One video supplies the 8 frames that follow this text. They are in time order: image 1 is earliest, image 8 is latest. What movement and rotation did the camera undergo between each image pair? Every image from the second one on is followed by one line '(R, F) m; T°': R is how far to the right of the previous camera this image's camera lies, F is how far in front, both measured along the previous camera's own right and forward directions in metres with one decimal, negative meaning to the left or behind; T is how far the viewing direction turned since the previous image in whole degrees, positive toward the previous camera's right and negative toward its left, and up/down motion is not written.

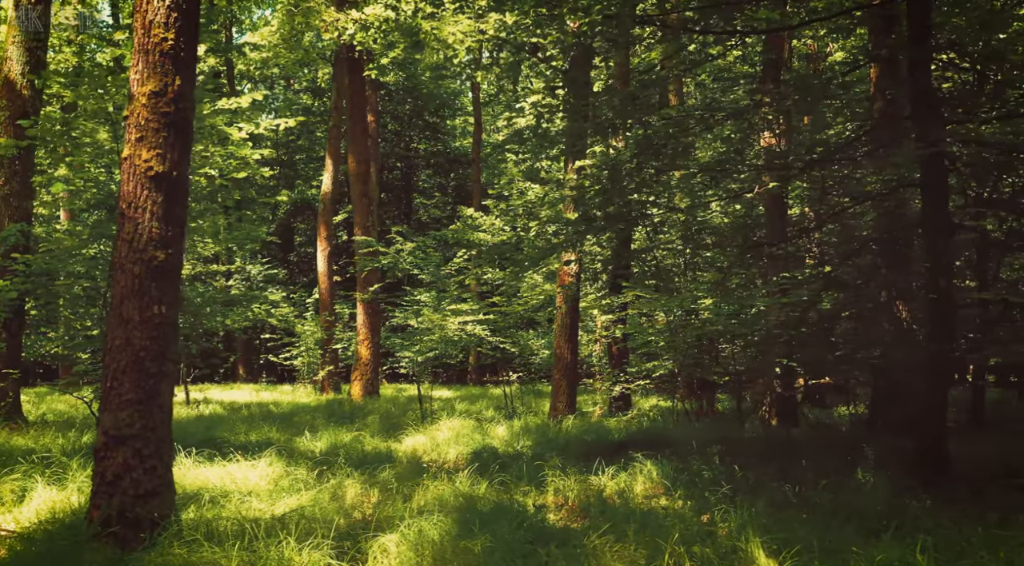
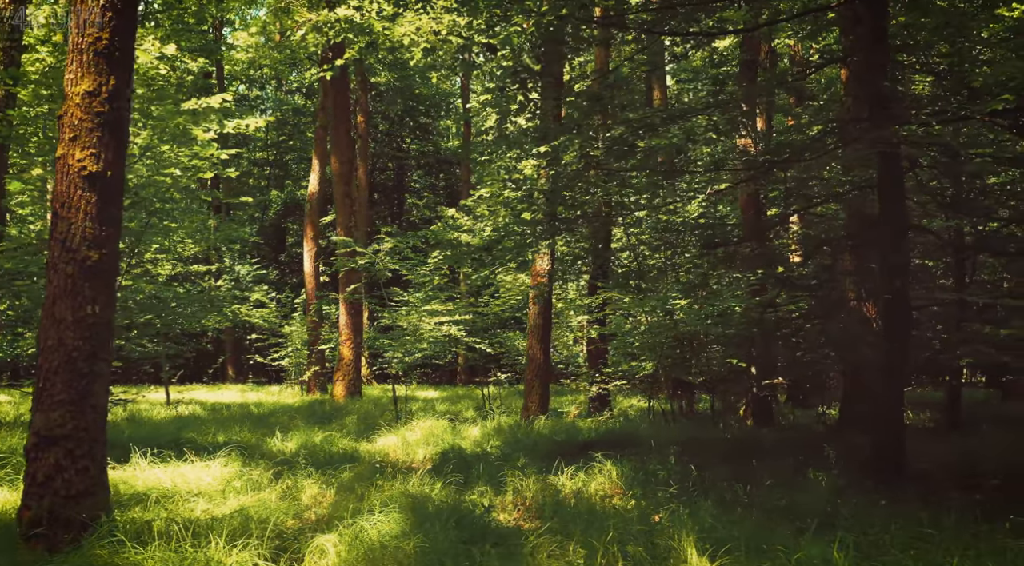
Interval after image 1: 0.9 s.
(+0.2, 0.0) m; +1°
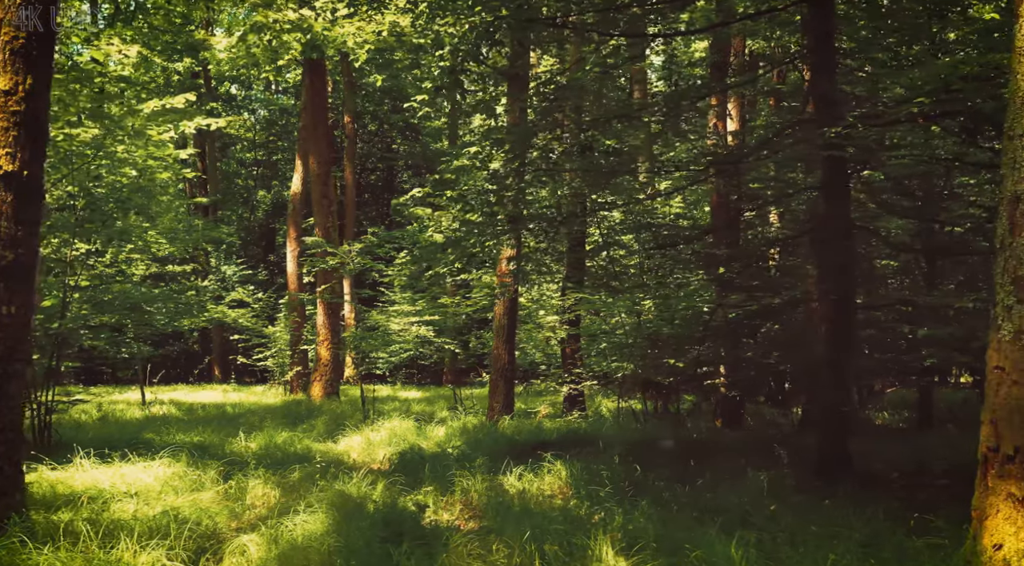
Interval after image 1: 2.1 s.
(+0.3, 0.0) m; +1°
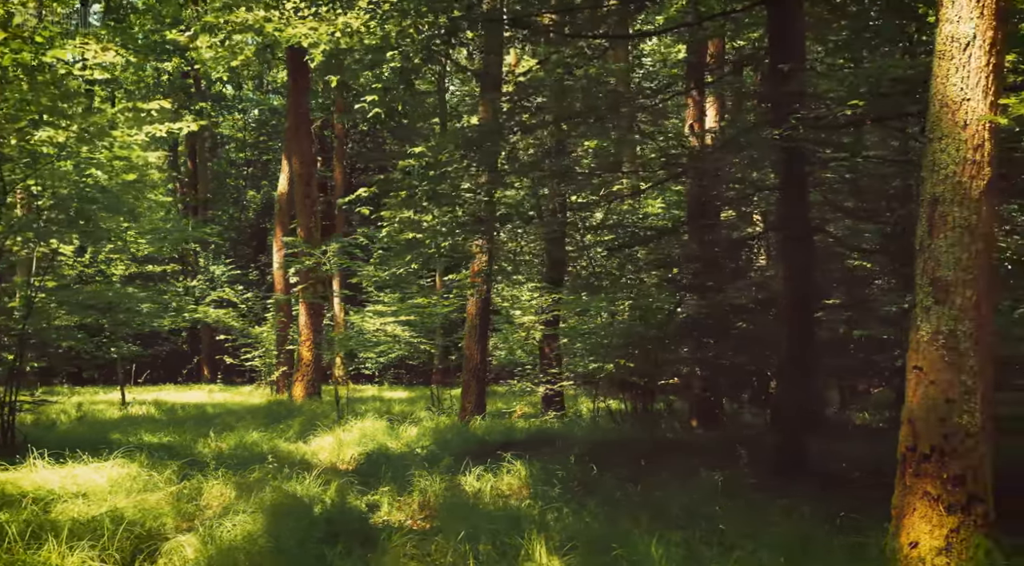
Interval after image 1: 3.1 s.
(+0.2, 0.0) m; +1°
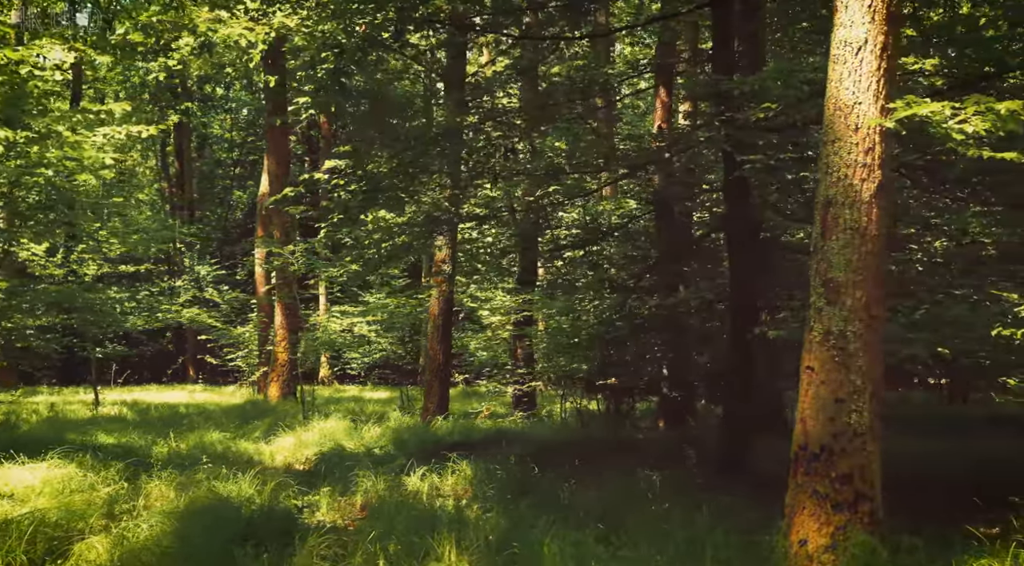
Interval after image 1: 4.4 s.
(+0.3, 0.0) m; +1°
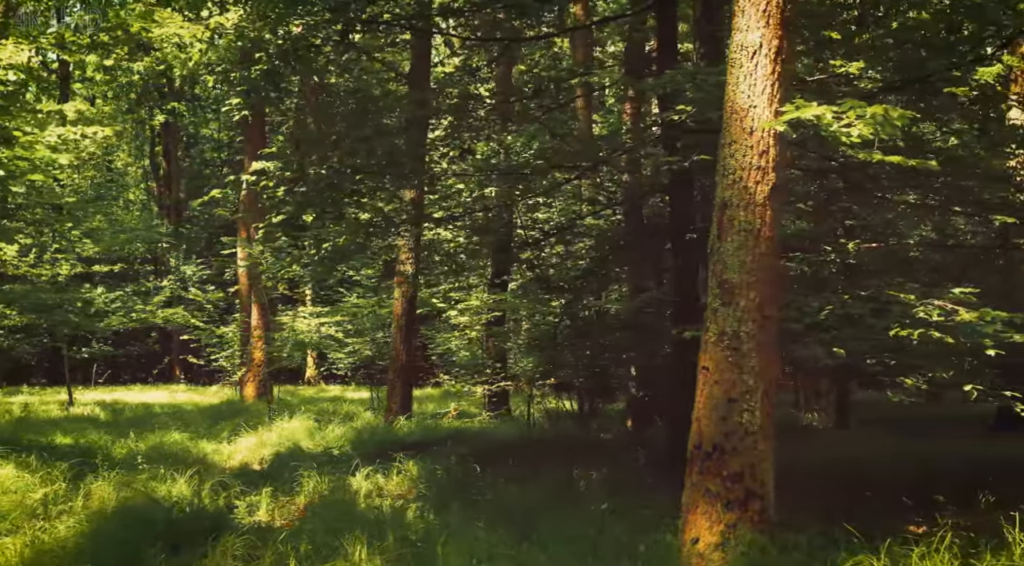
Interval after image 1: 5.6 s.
(+0.3, 0.0) m; +1°
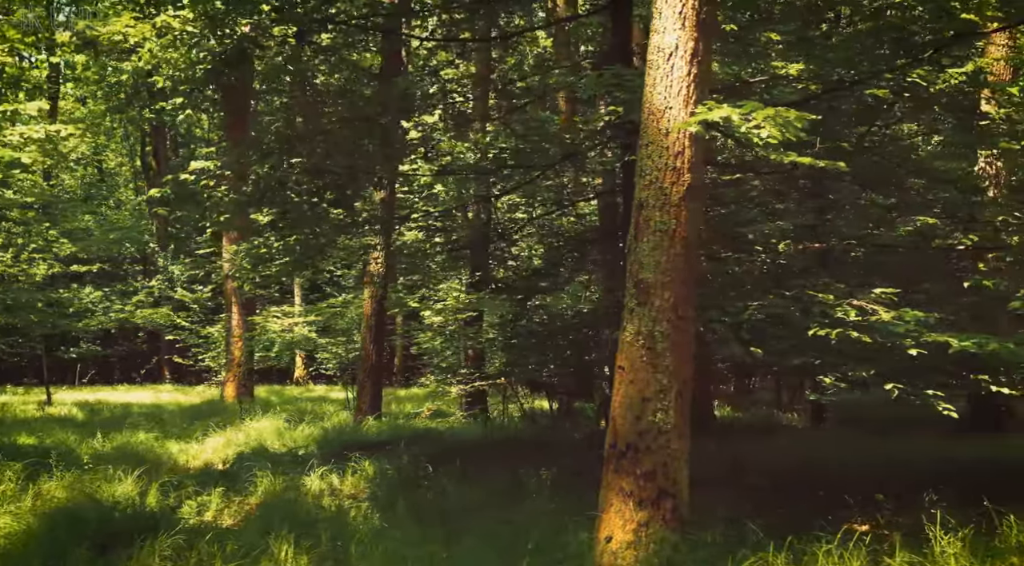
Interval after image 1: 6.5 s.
(+0.3, 0.0) m; +1°
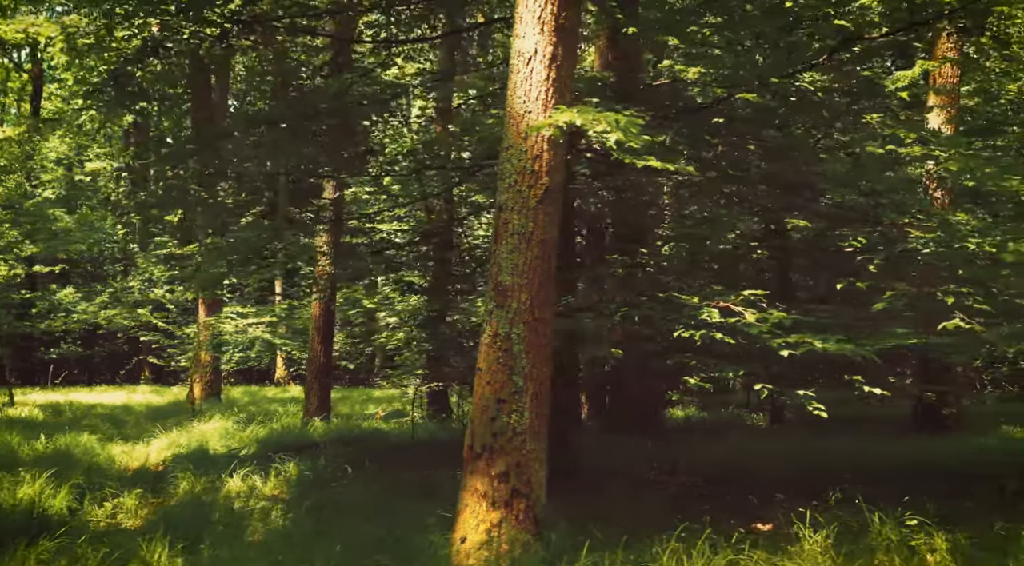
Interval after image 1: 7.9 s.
(+0.4, 0.0) m; +1°
